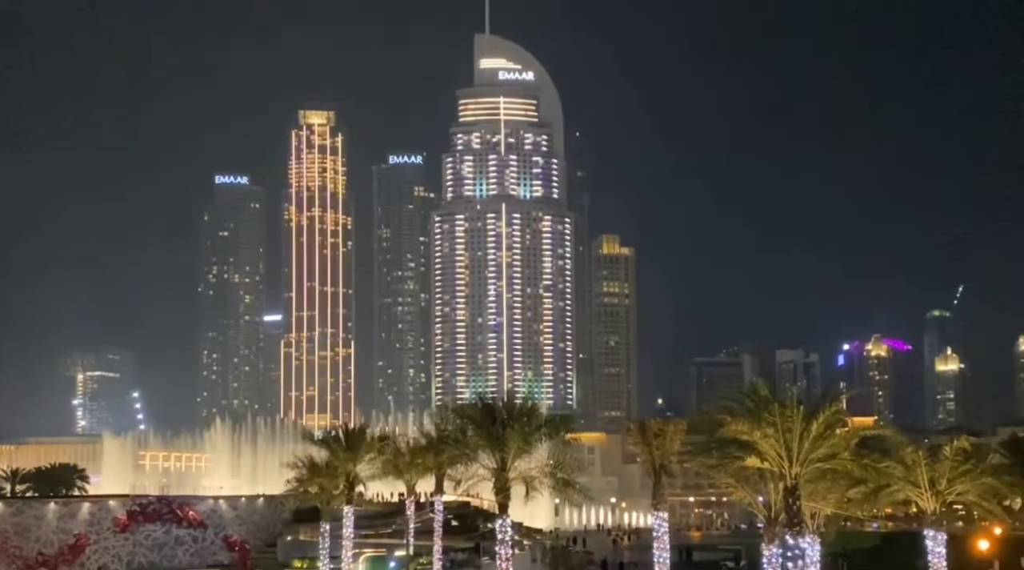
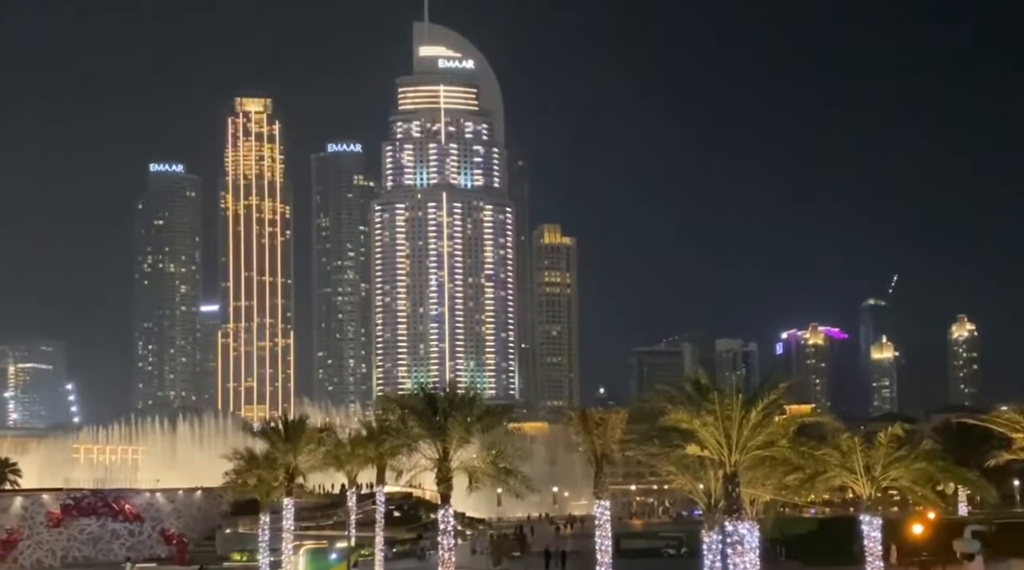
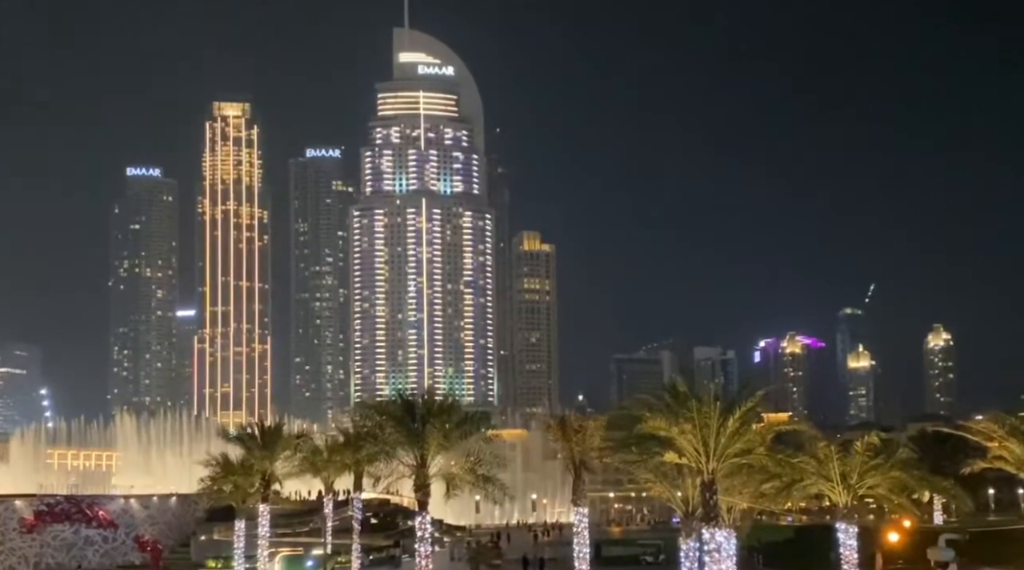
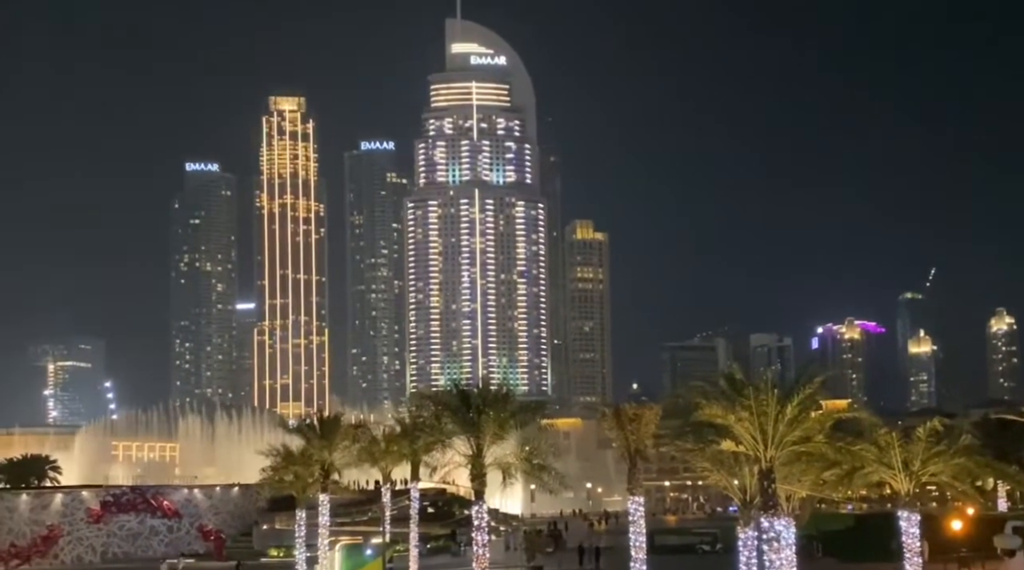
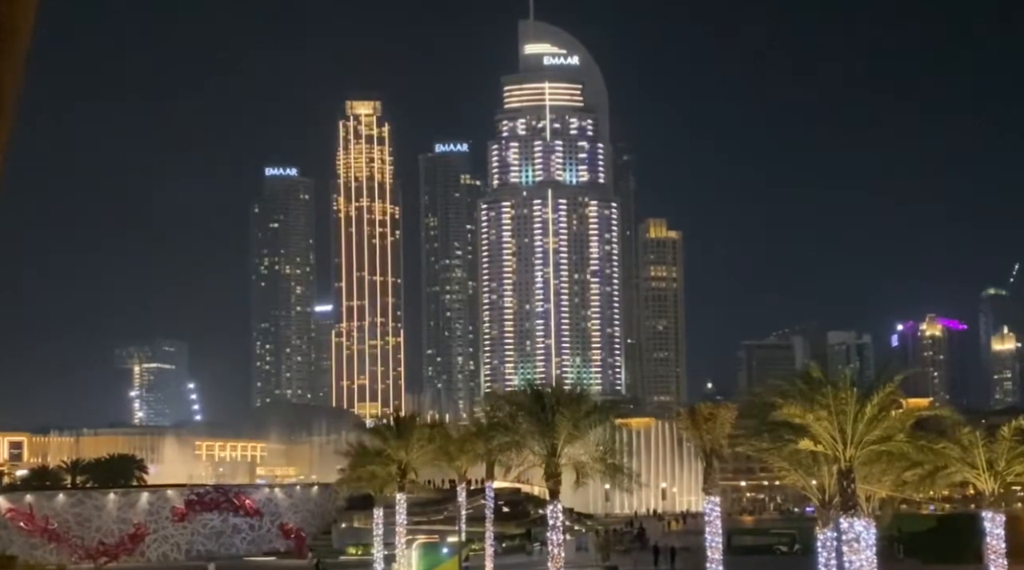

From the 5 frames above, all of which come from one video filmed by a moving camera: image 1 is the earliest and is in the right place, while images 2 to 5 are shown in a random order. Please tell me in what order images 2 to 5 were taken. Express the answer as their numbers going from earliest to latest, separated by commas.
3, 2, 4, 5
